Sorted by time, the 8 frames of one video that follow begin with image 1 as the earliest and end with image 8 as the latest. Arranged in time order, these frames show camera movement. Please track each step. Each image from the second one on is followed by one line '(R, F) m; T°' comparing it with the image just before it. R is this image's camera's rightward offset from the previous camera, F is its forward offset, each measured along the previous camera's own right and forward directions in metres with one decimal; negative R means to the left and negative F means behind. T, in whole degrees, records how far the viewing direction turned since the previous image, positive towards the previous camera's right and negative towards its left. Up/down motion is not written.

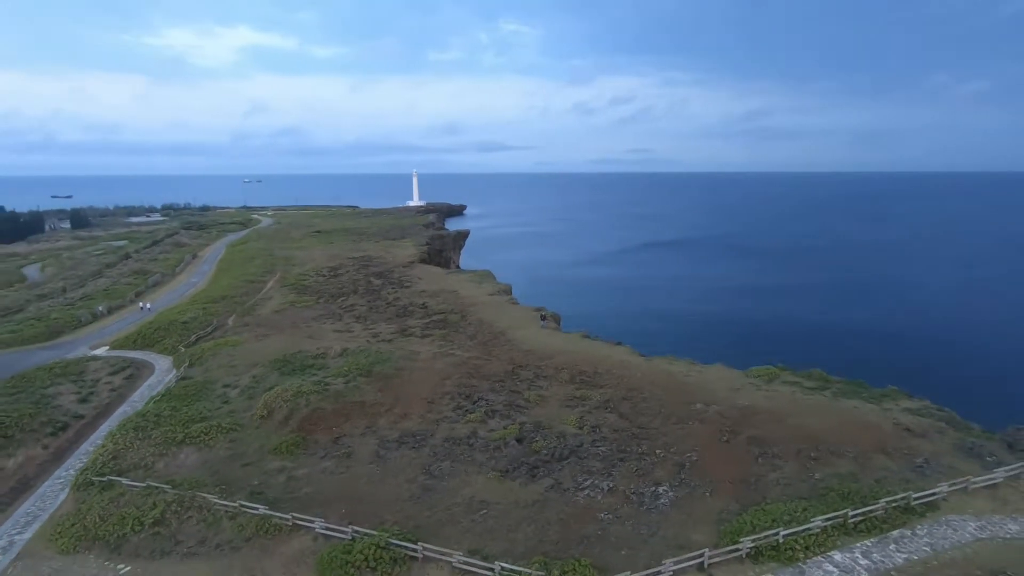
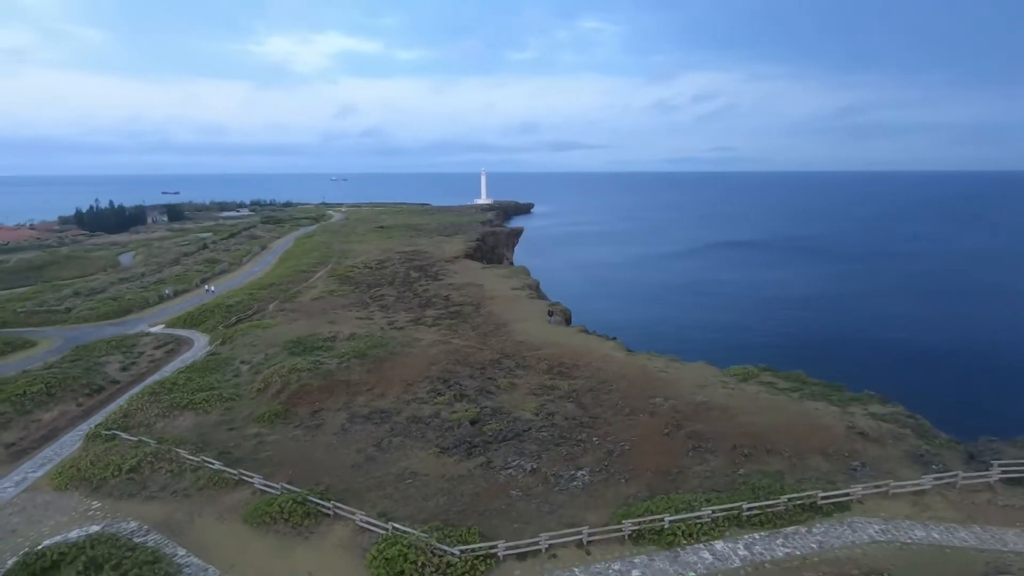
(+4.1, -0.6) m; -7°
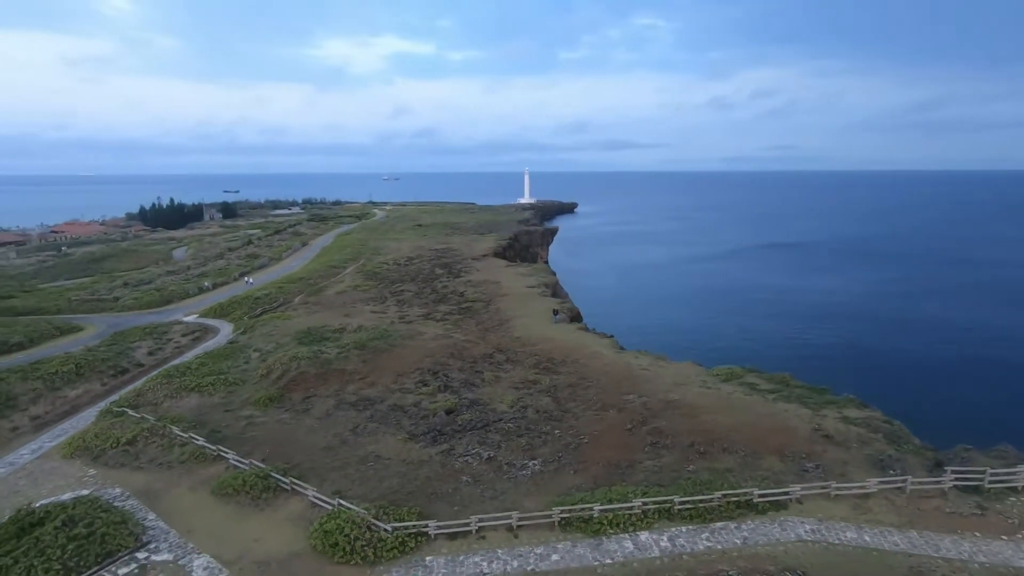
(+2.6, -0.4) m; -5°
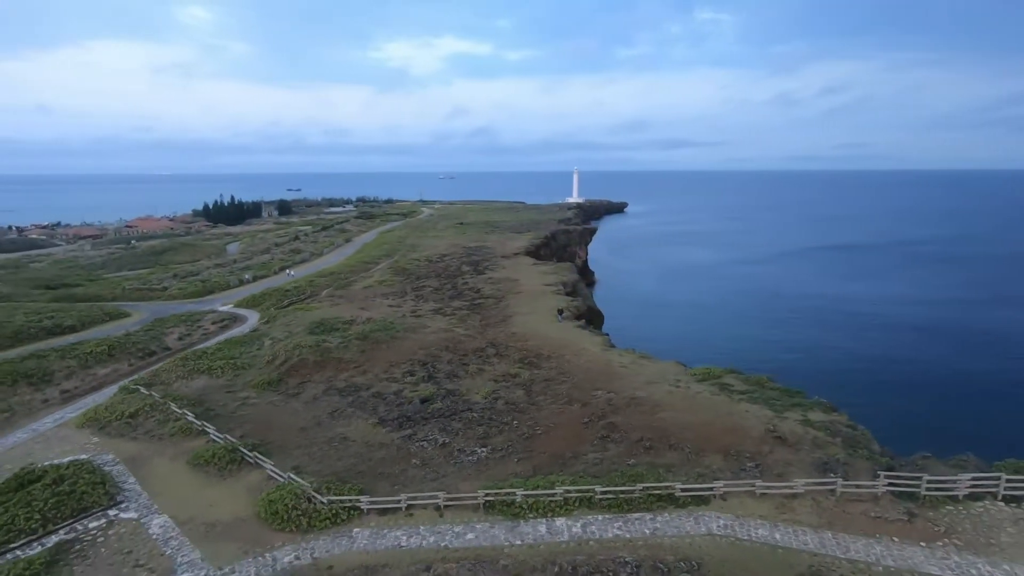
(+3.0, -0.5) m; -5°
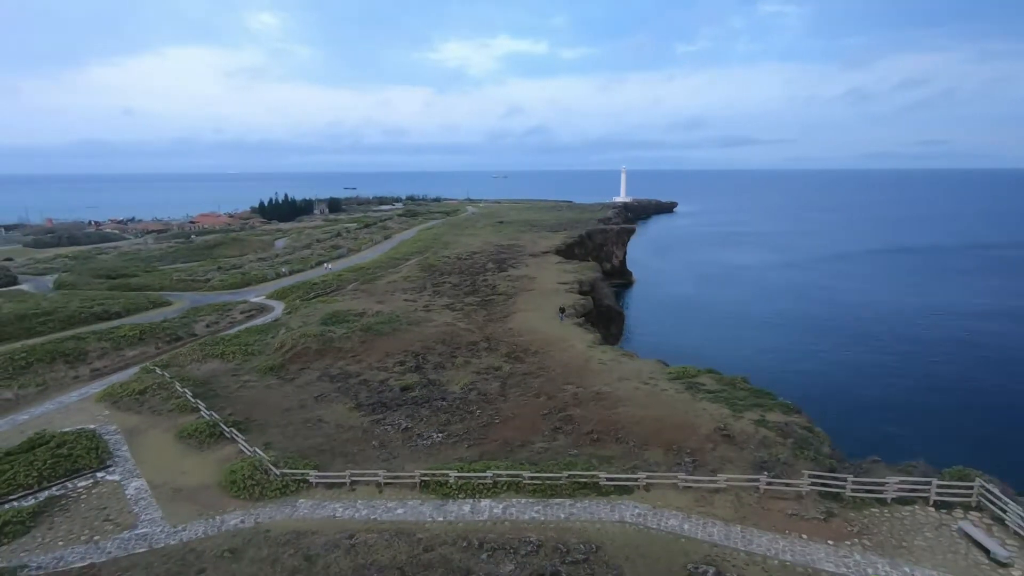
(+2.9, -0.6) m; -5°
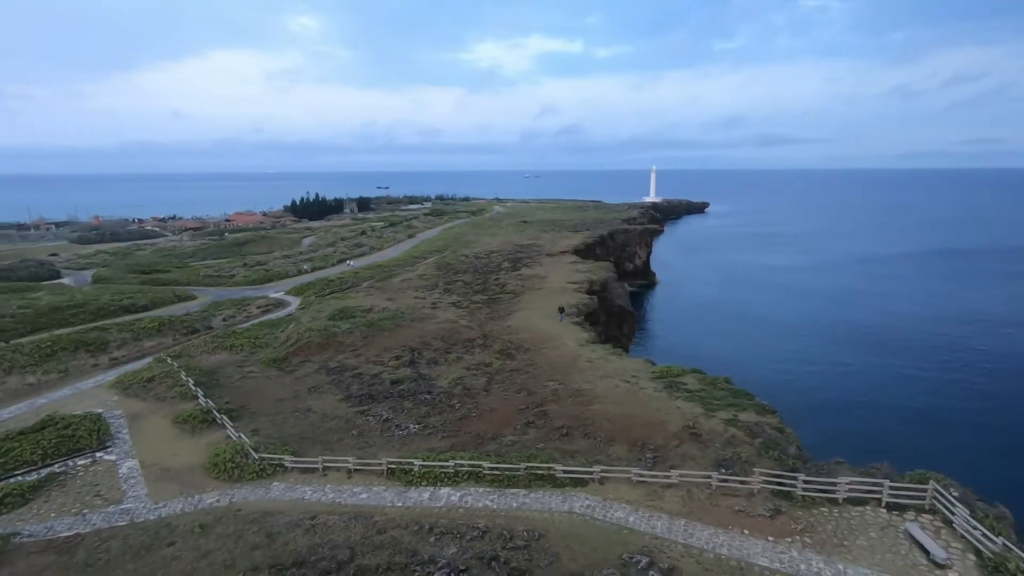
(+1.8, -0.5) m; -3°
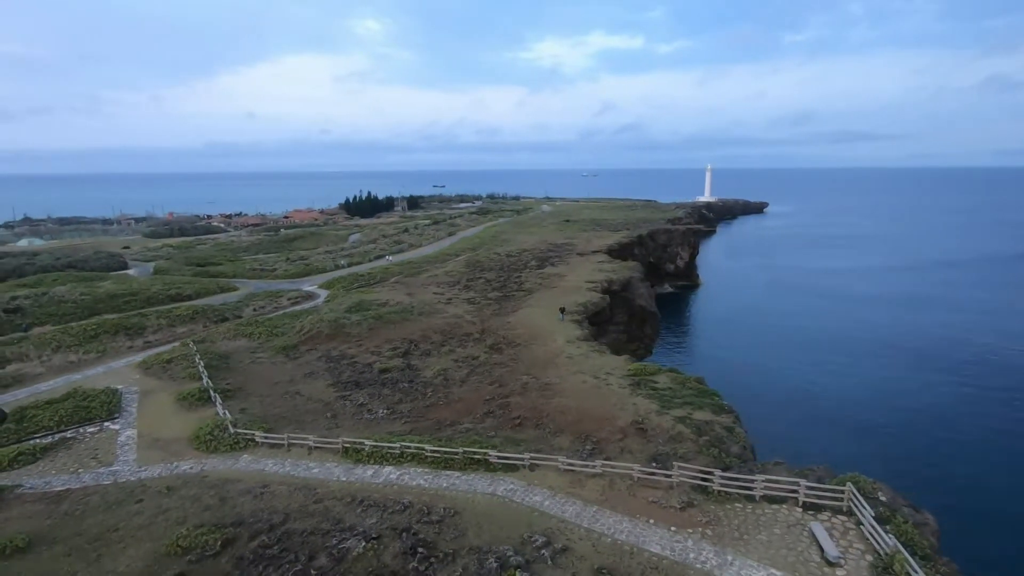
(+3.1, -0.7) m; -6°
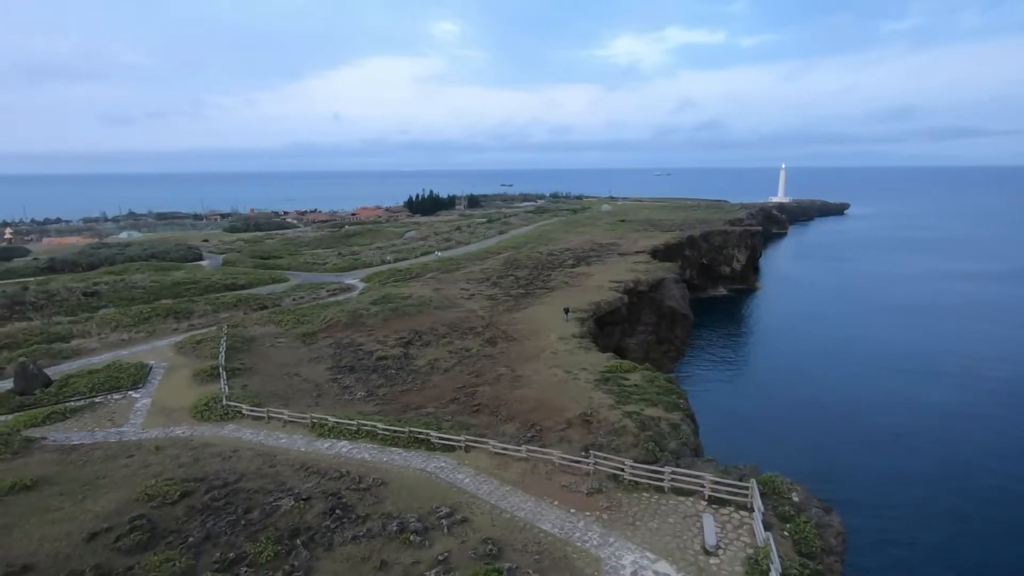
(+3.7, -0.9) m; -7°
